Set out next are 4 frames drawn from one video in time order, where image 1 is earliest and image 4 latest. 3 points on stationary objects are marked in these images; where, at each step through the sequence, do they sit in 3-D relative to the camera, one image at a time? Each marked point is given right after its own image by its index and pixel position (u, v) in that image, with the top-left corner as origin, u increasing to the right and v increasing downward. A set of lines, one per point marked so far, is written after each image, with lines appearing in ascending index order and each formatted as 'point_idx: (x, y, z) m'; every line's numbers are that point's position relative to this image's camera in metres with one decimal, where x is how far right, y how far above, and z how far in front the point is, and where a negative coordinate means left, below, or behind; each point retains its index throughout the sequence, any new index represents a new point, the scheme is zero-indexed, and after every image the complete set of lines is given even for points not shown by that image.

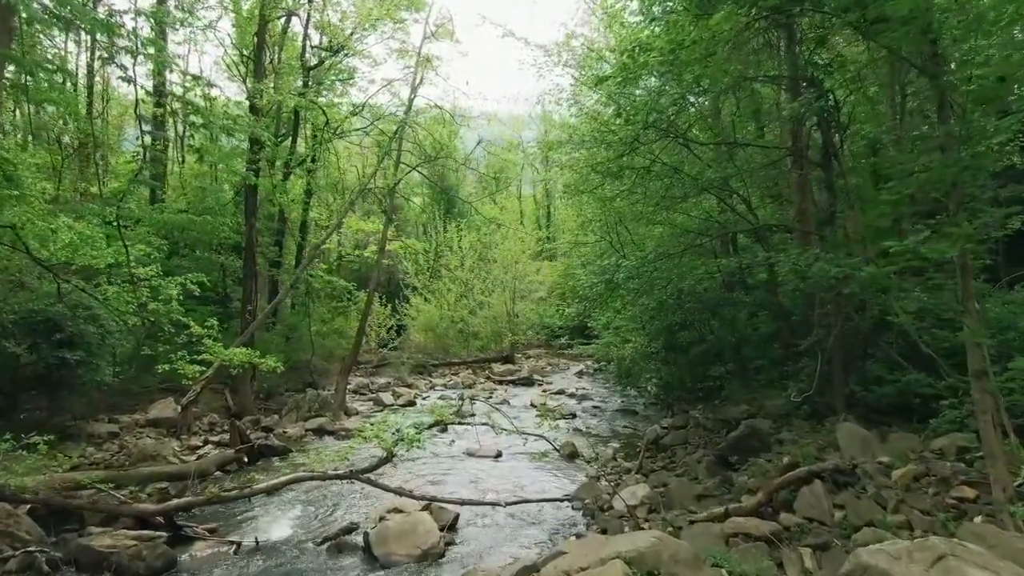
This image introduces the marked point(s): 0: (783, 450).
0: (+3.2, -1.9, +7.7) m
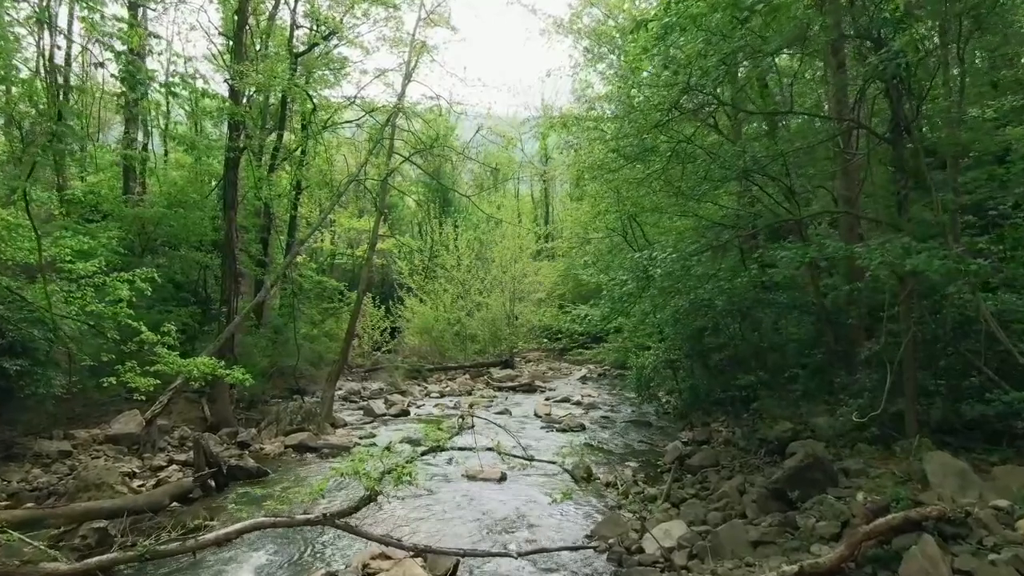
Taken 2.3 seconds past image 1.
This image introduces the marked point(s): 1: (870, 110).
0: (+3.4, -1.9, +6.3) m
1: (+4.4, +2.2, +8.0) m
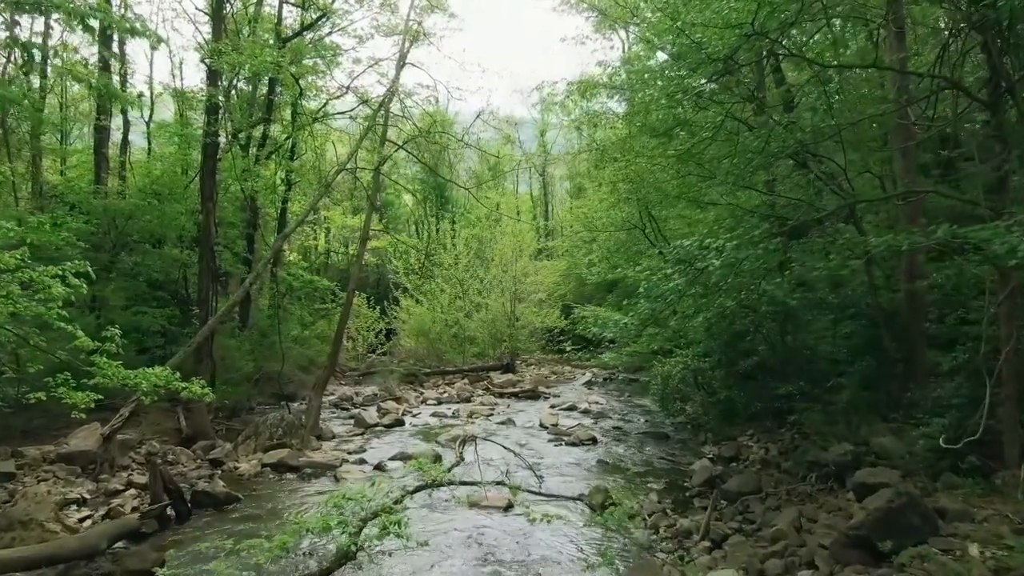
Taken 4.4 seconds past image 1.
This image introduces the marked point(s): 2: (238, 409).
0: (+3.5, -1.9, +5.0) m
1: (+4.5, +2.2, +6.7) m
2: (-6.9, -3.1, +16.4) m
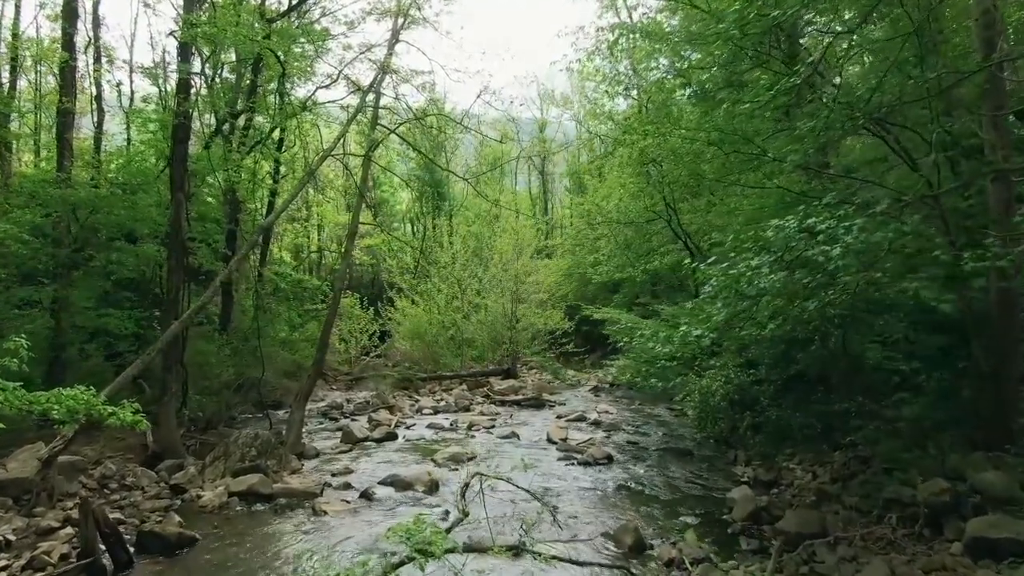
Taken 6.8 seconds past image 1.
0: (+3.6, -1.9, +3.6) m
1: (+4.7, +2.2, +5.2) m
2: (-6.8, -3.1, +14.9) m
